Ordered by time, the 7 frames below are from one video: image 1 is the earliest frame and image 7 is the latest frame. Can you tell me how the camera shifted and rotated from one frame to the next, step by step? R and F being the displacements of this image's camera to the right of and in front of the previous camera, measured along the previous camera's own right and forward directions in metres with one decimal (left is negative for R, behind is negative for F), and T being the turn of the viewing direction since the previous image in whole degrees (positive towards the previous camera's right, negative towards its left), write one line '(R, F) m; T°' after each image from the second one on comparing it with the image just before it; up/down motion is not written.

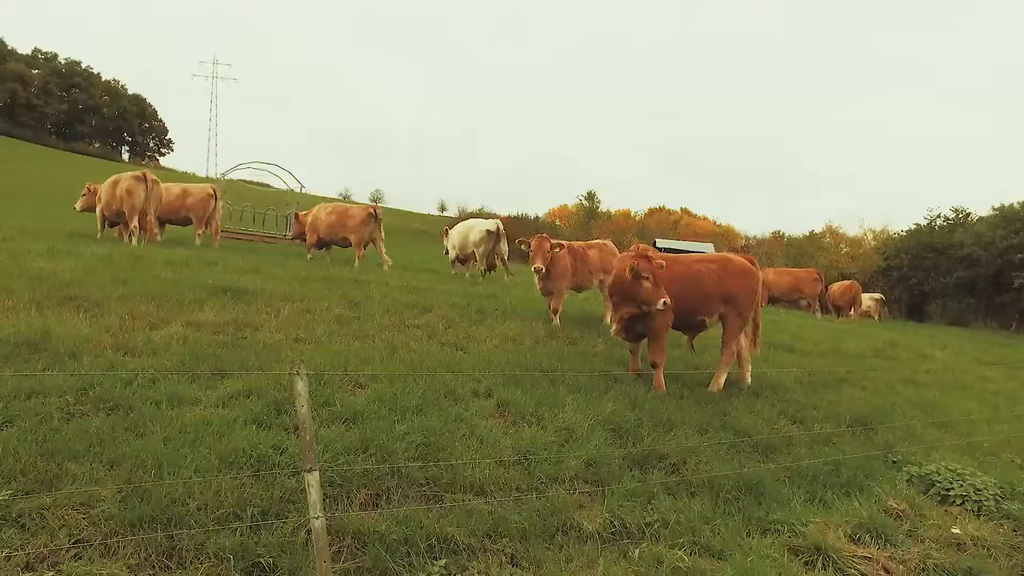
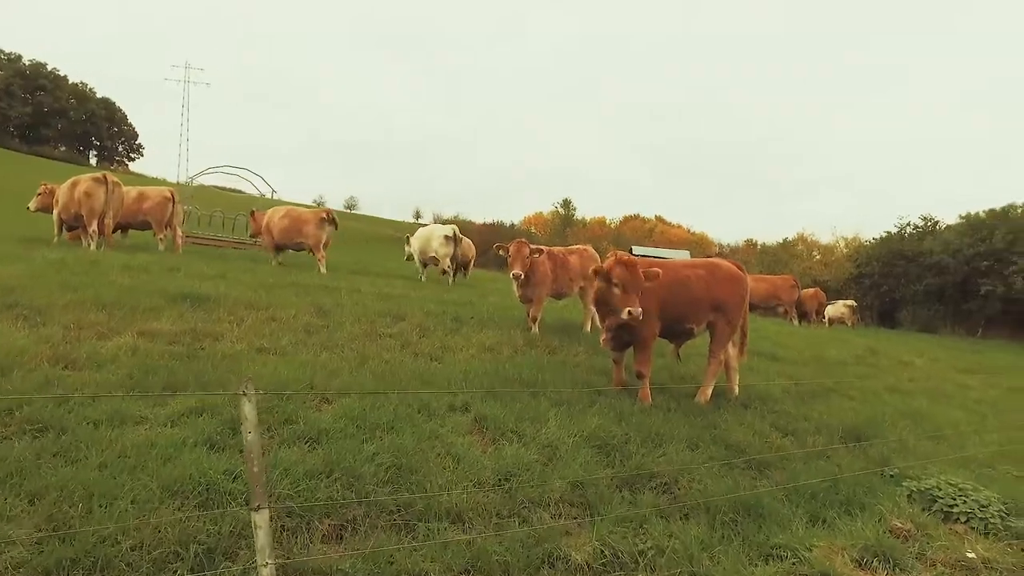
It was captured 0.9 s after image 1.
(0.0, +0.4) m; +2°
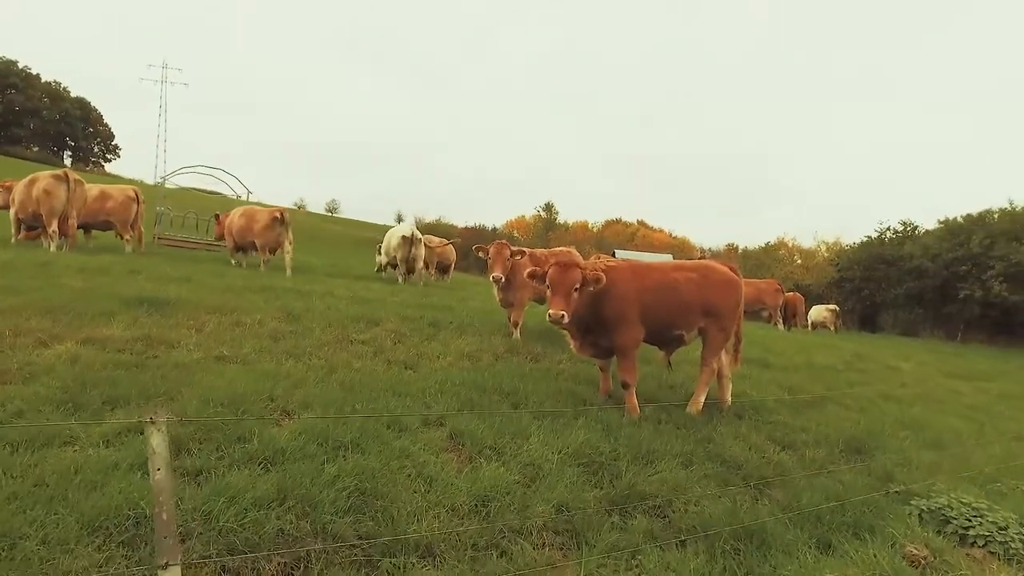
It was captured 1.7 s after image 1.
(0.0, +0.5) m; +2°
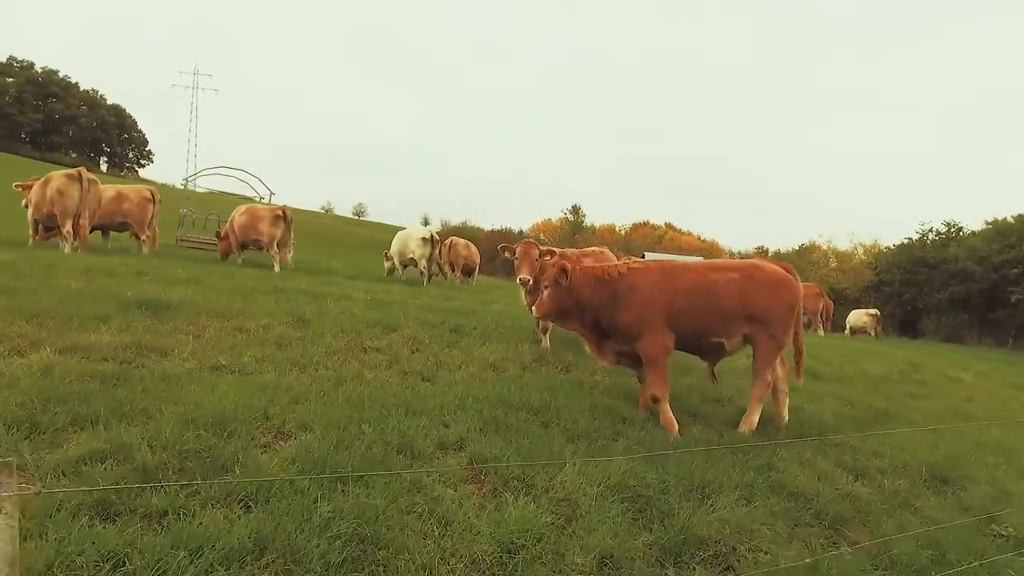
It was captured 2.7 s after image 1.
(0.0, +0.9) m; -2°
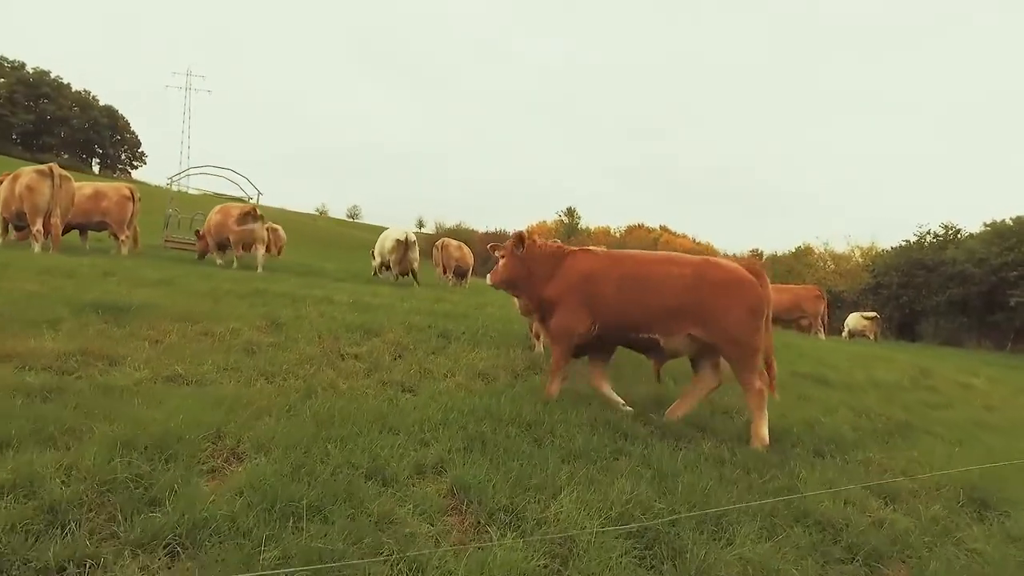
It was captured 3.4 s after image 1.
(+0.1, +0.7) m; 0°
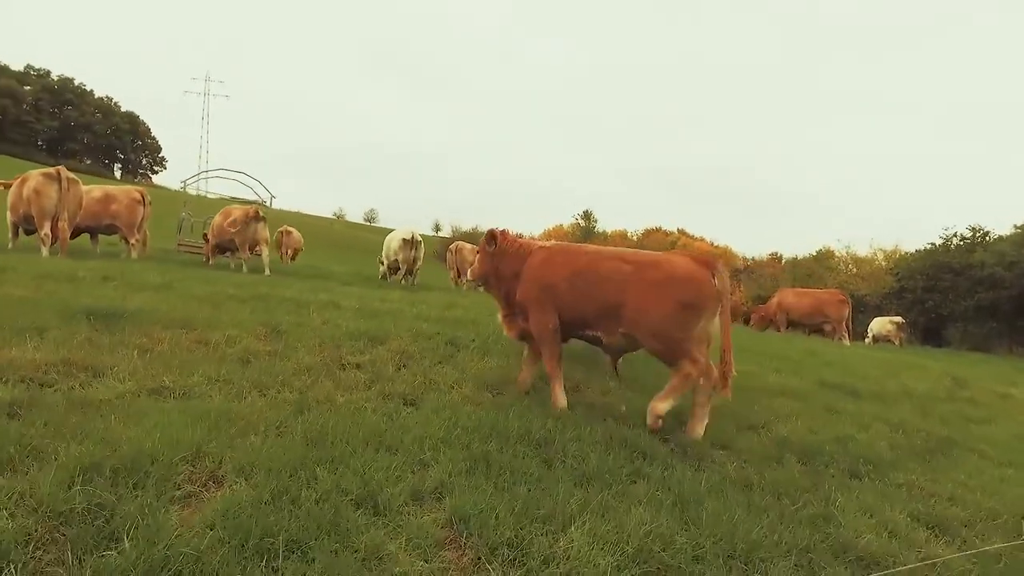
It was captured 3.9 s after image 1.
(+0.1, +0.4) m; -1°
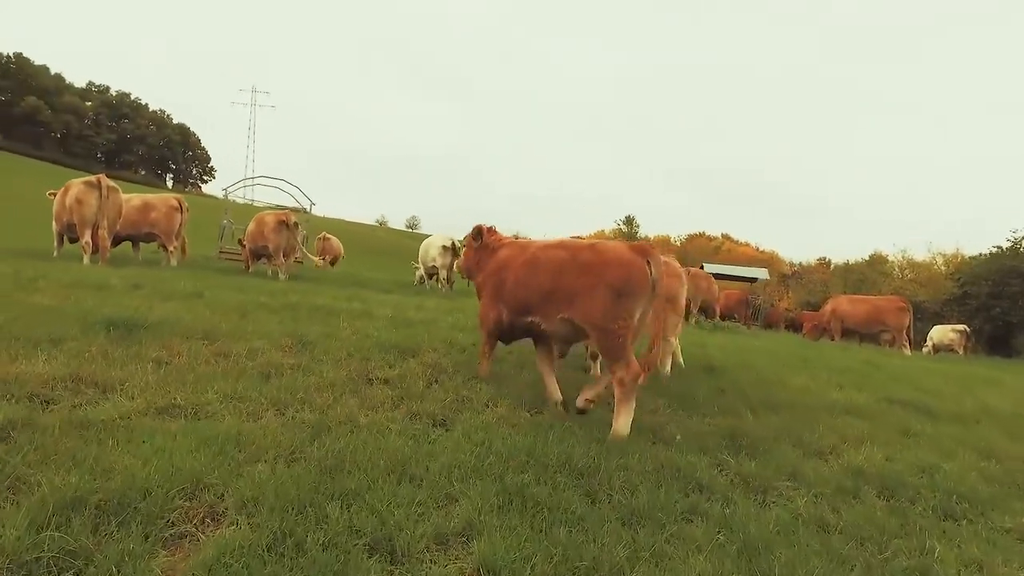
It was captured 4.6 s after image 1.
(0.0, +0.6) m; -4°
